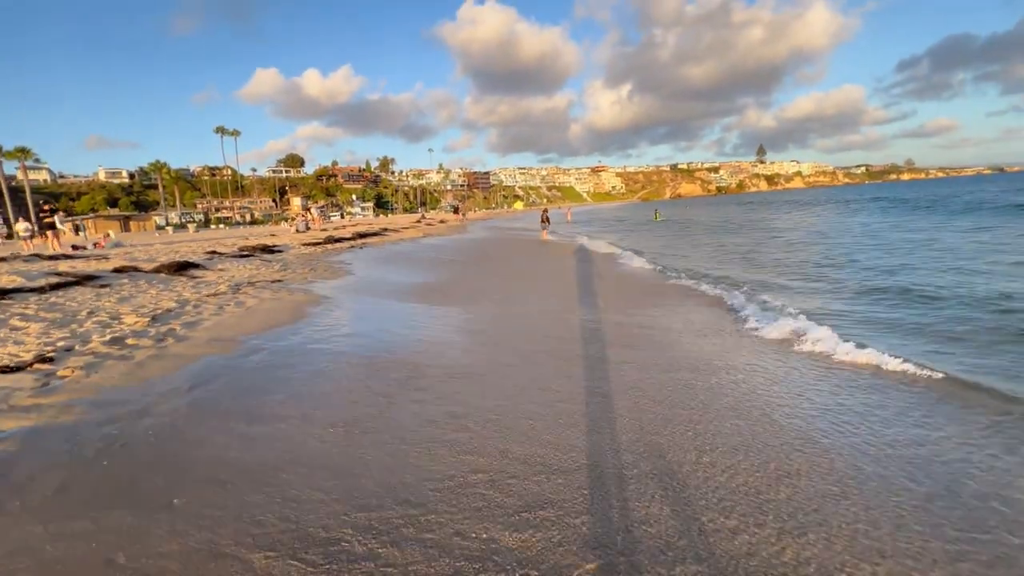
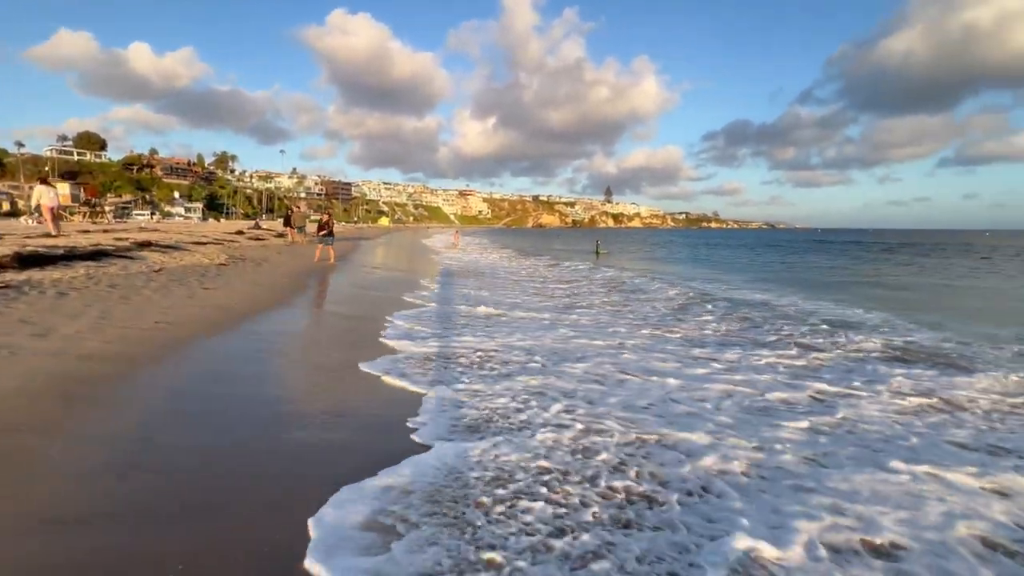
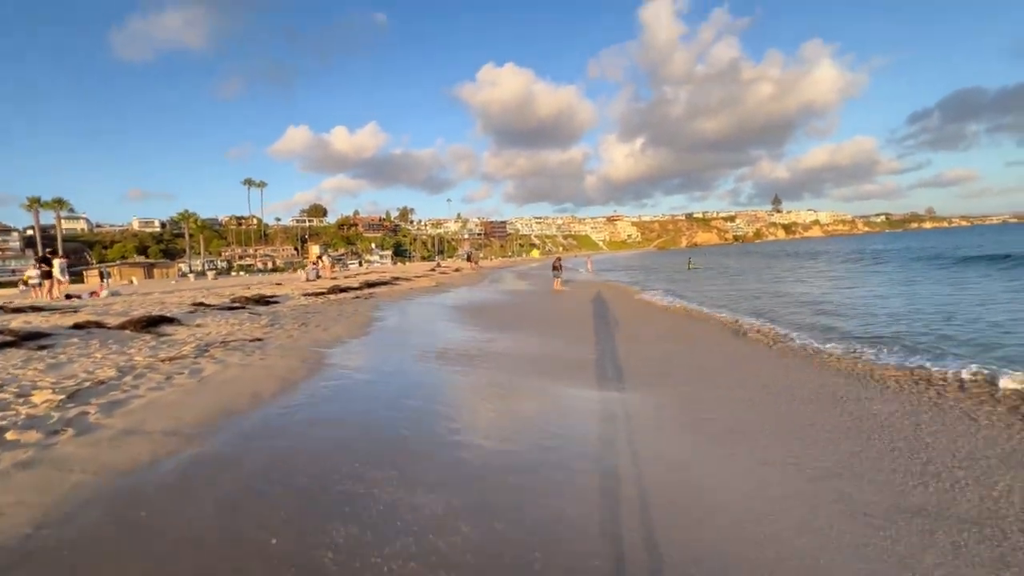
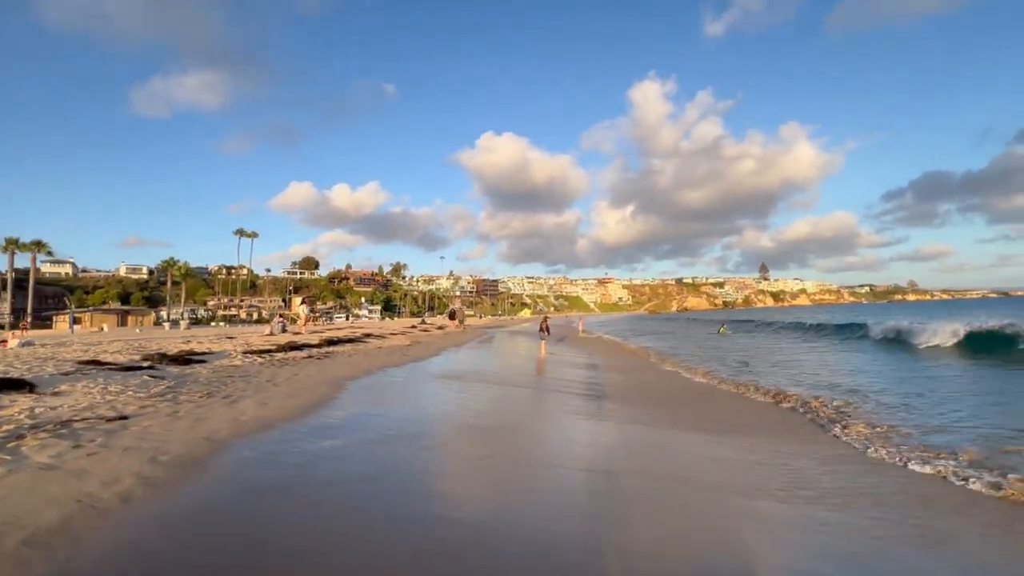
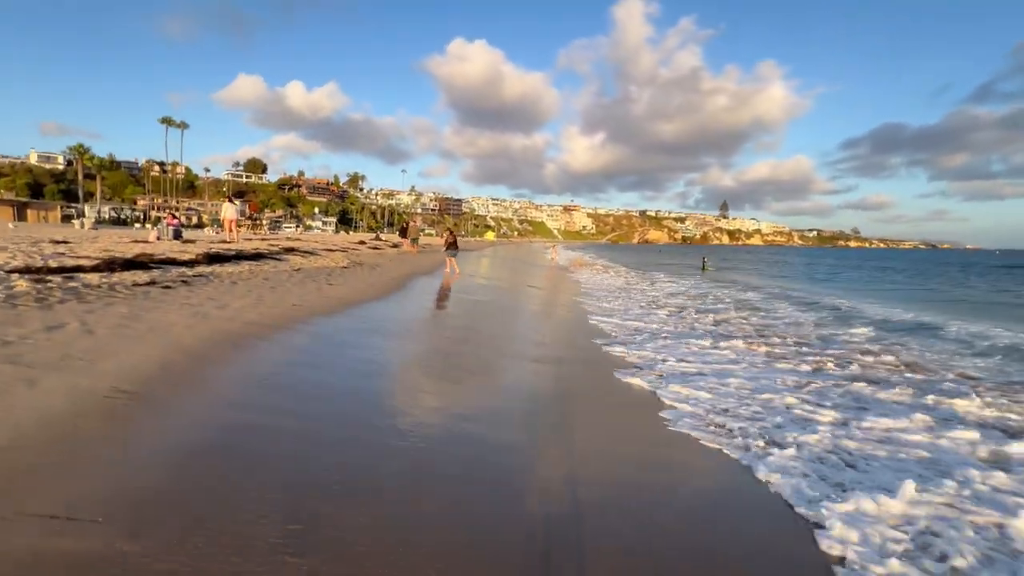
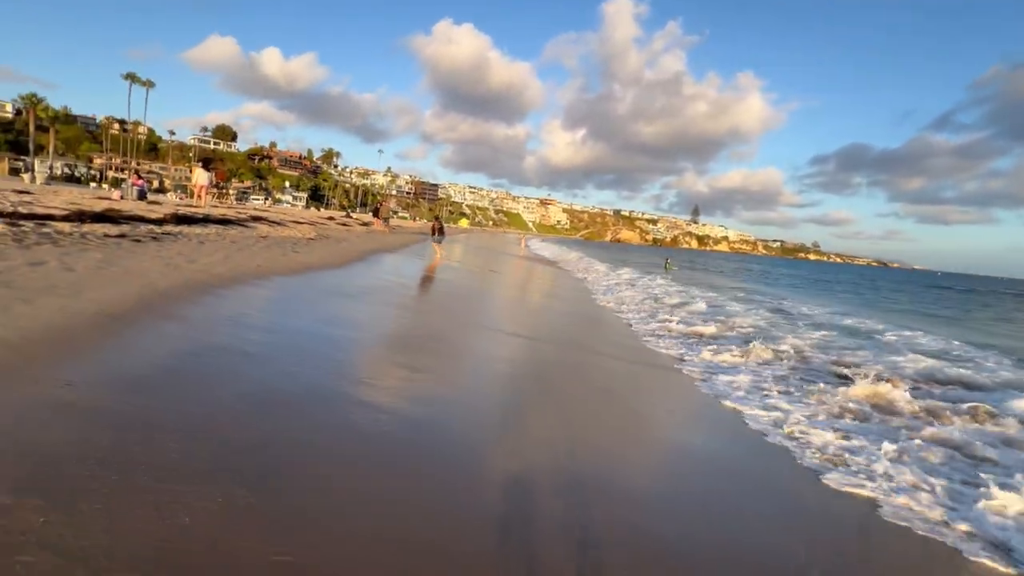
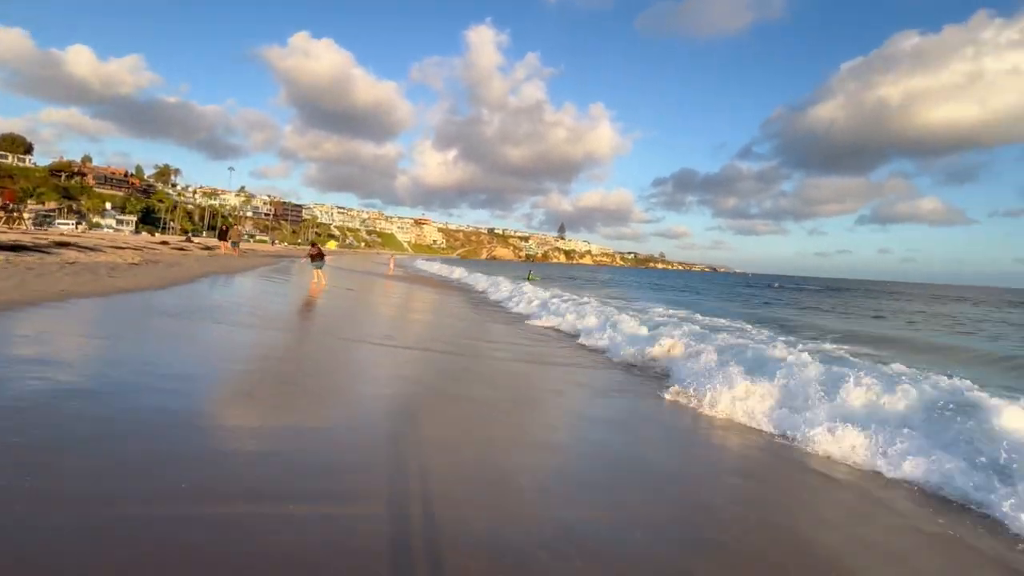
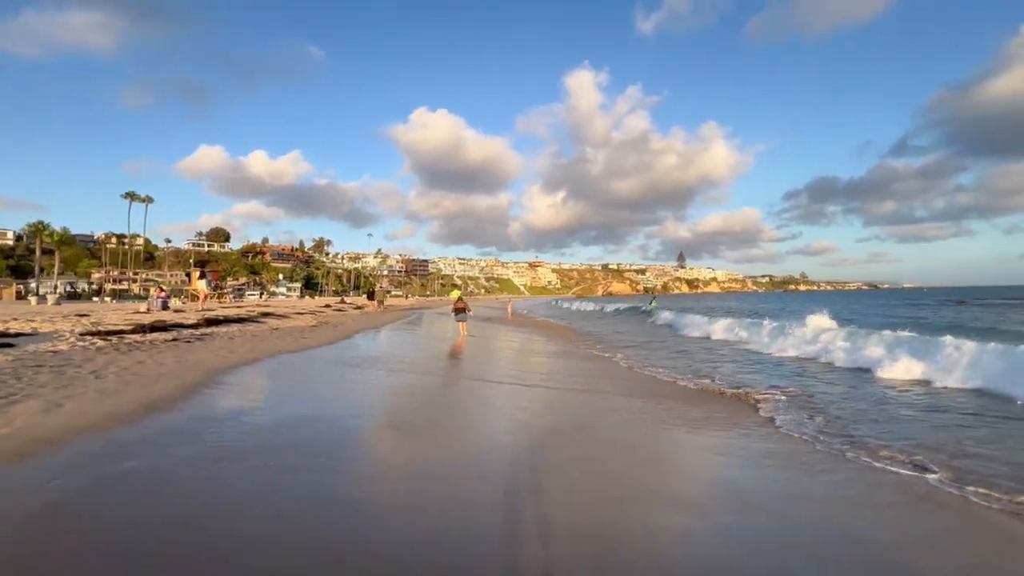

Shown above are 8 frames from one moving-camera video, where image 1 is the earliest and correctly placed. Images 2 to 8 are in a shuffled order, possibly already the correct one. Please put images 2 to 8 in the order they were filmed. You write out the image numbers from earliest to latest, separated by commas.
3, 4, 8, 7, 6, 5, 2
